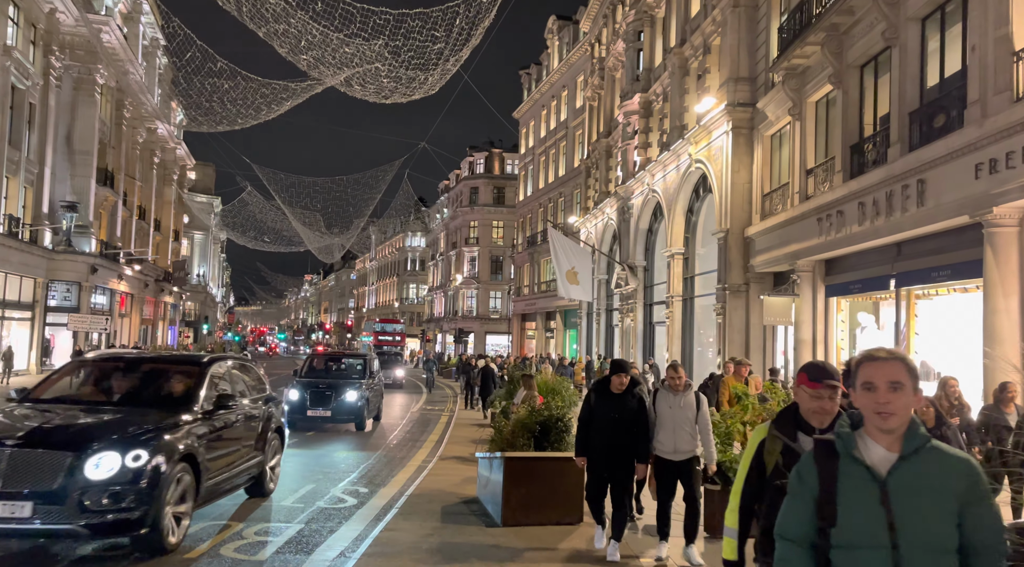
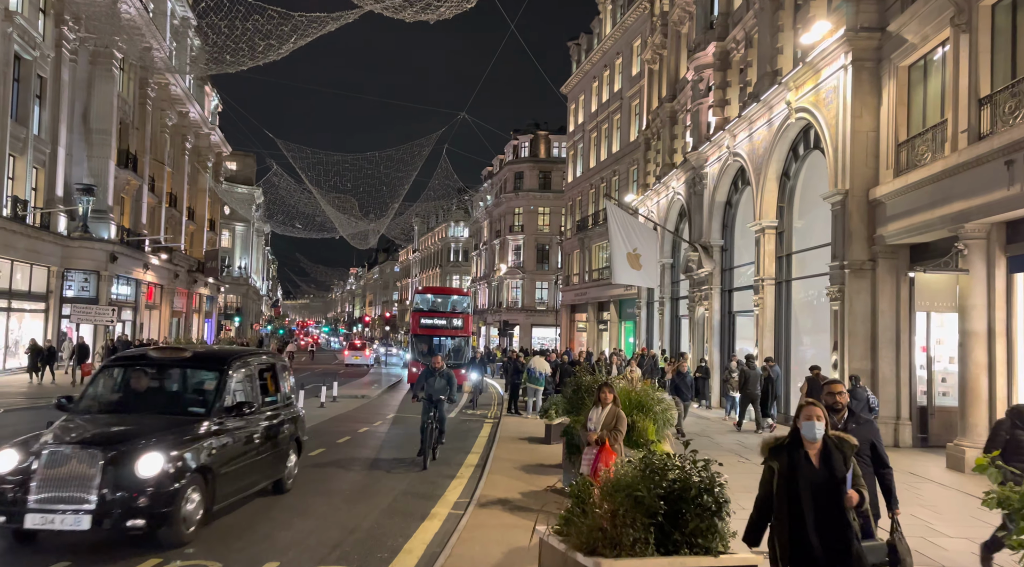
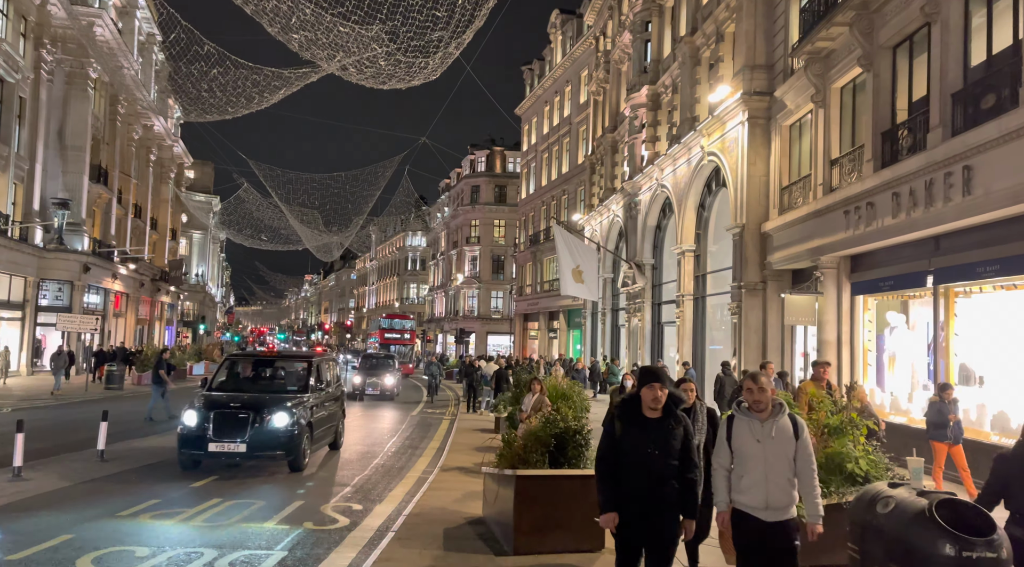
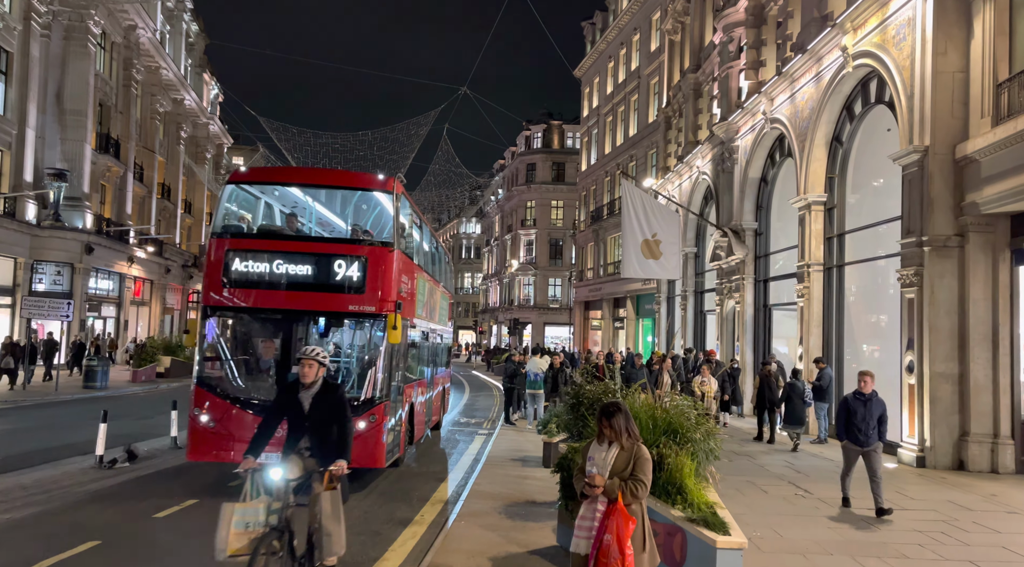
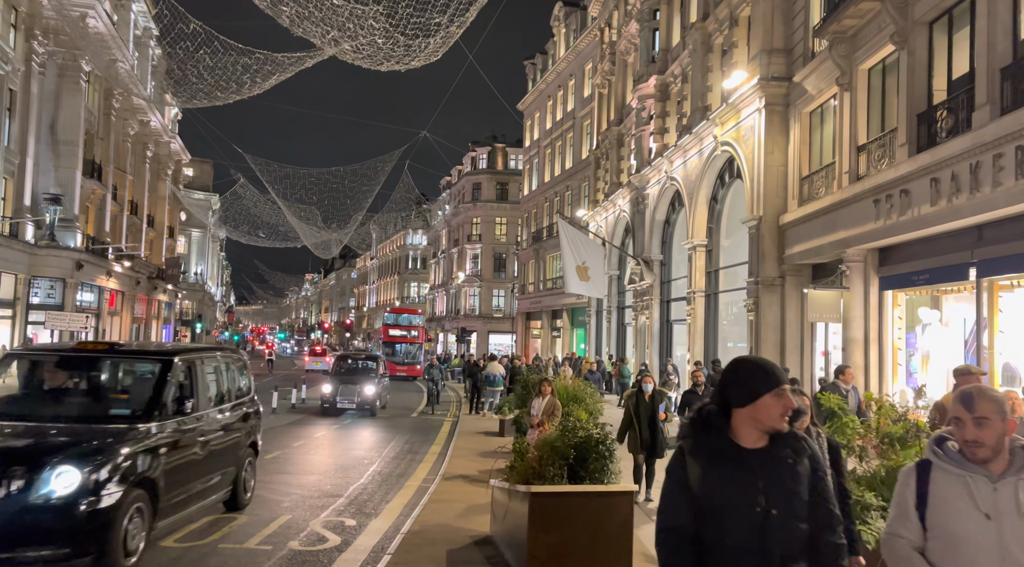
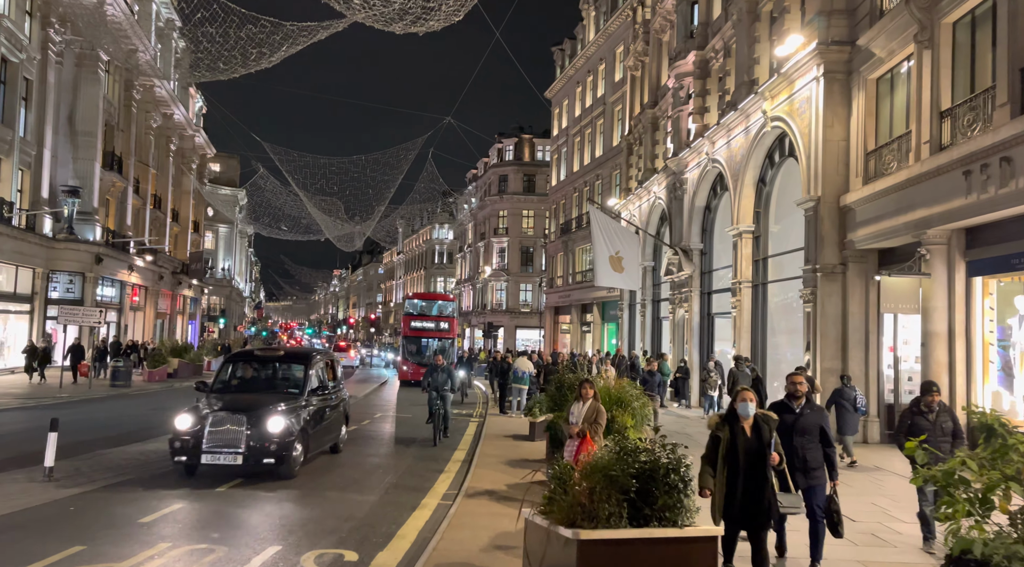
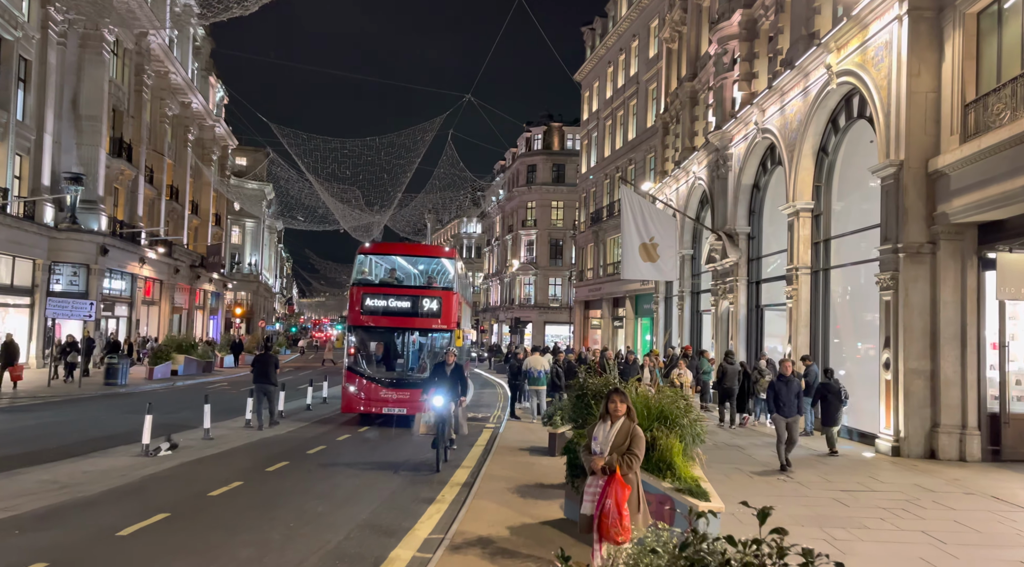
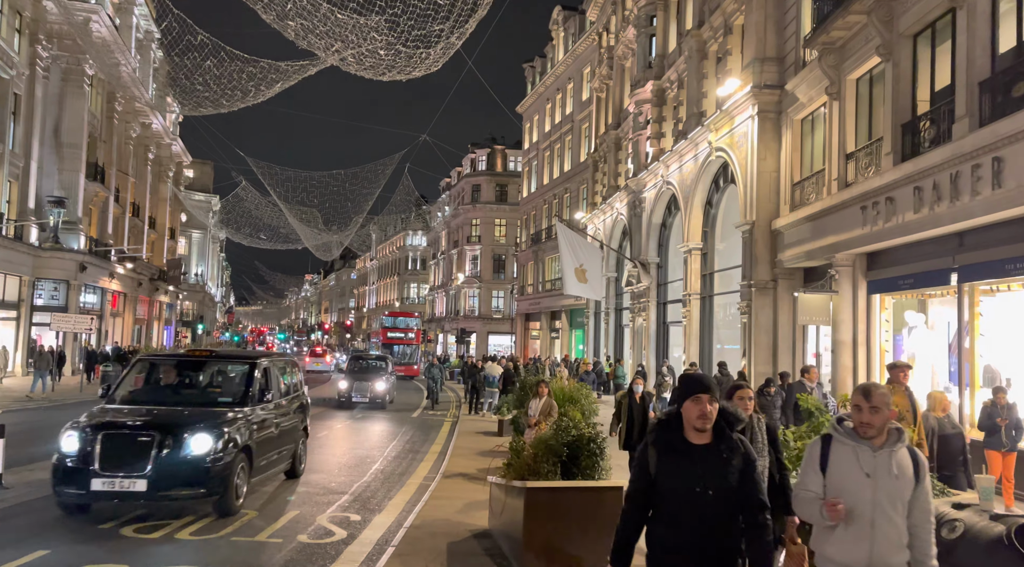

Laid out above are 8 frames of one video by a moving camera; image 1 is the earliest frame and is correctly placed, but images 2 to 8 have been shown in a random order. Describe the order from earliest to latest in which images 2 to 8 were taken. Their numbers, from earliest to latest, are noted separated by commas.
3, 8, 5, 6, 2, 7, 4
